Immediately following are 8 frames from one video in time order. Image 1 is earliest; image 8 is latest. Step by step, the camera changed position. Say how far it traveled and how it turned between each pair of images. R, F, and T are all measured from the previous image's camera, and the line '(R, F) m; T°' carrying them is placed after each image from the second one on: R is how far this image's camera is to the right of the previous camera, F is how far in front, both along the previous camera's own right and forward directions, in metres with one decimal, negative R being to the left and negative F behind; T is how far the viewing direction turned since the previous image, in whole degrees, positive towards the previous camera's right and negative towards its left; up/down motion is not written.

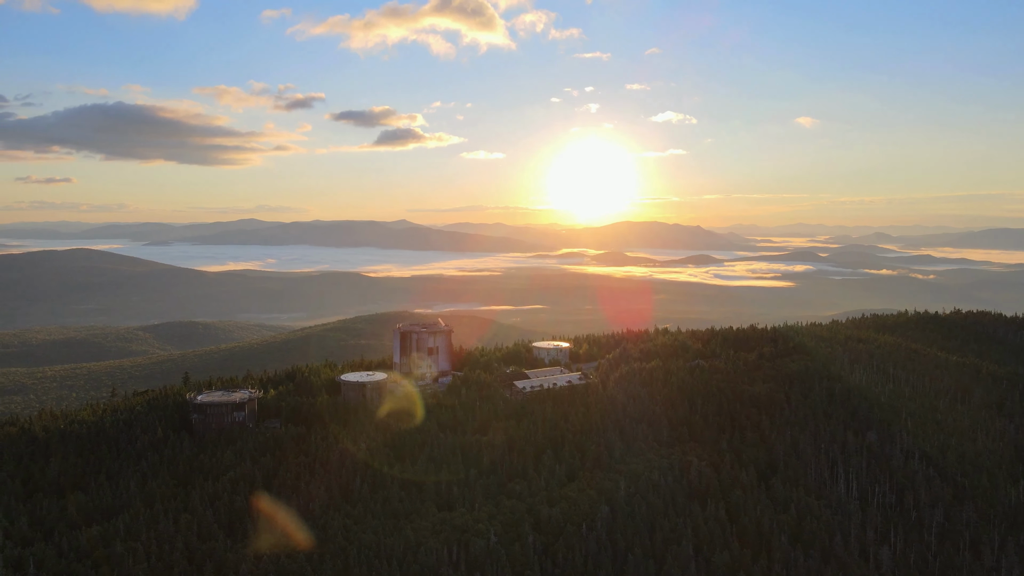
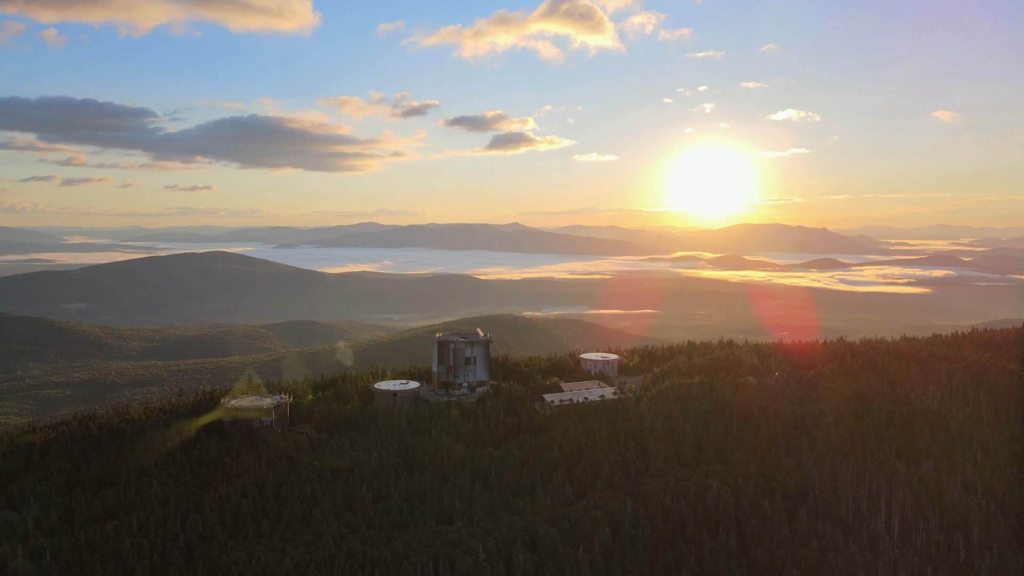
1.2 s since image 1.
(+3.9, +0.5) m; -8°
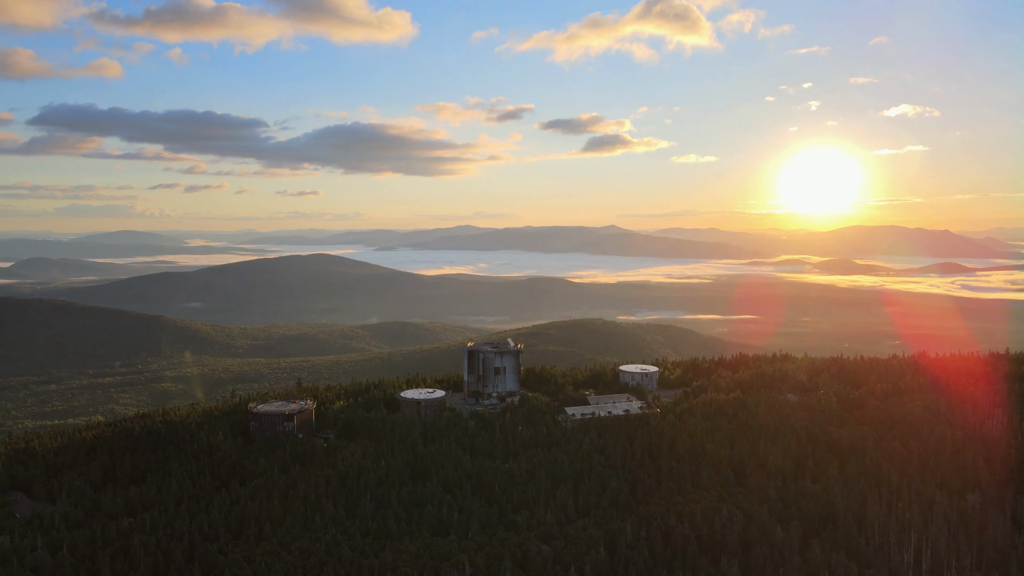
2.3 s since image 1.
(+3.5, +0.3) m; -7°
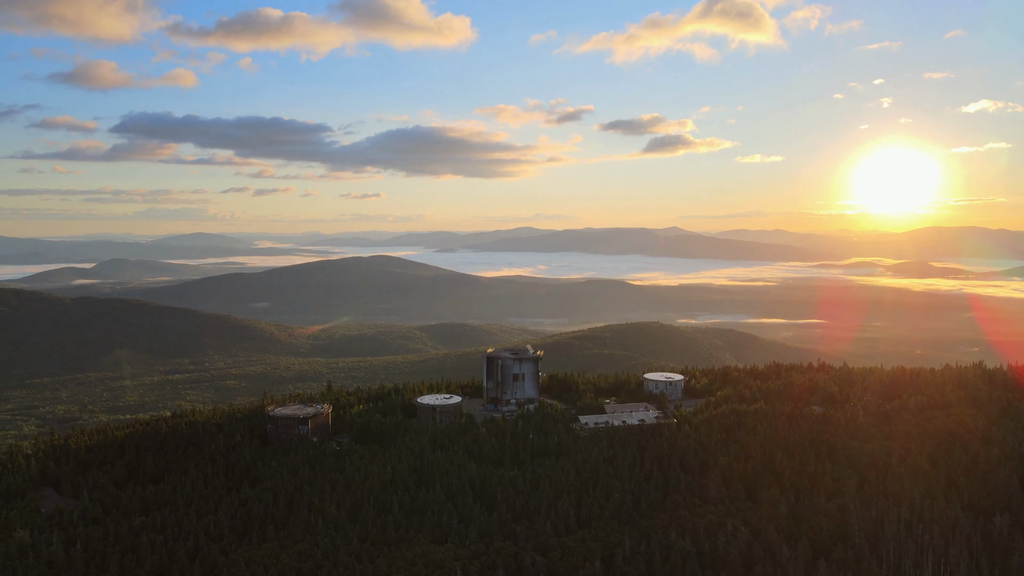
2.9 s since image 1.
(+2.2, +0.2) m; -5°
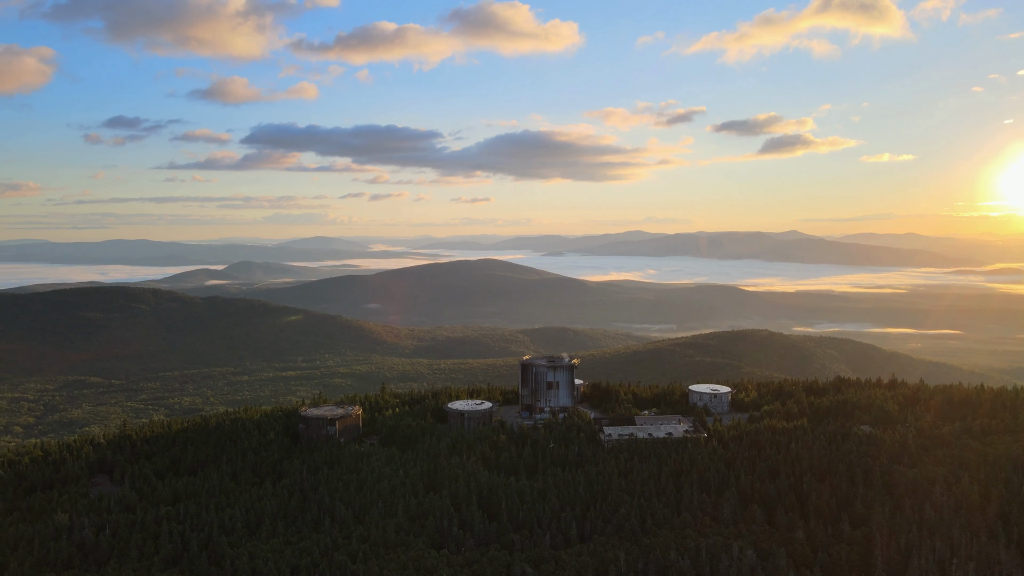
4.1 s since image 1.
(+3.9, +0.4) m; -8°
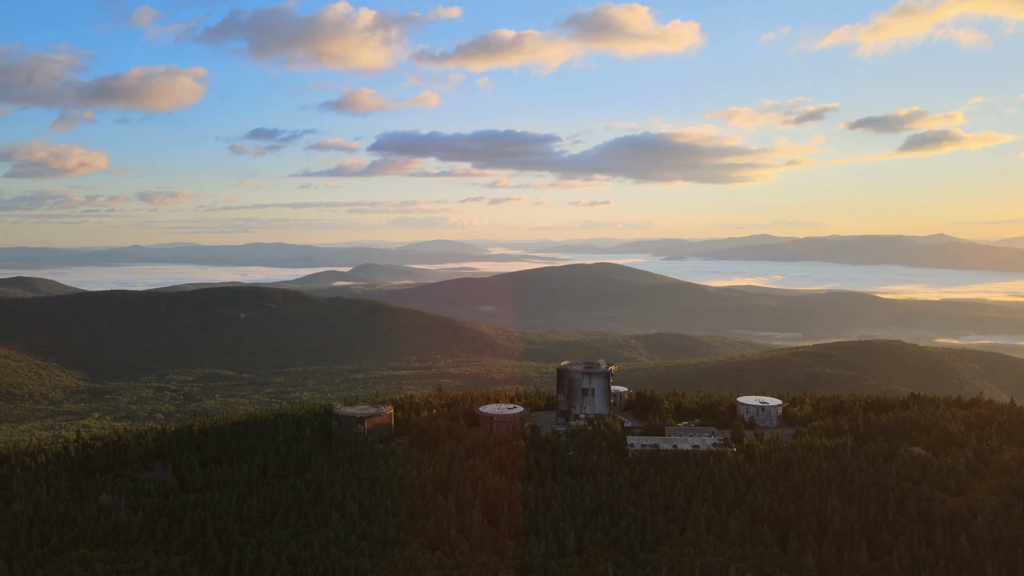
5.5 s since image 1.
(+4.4, +0.4) m; -9°
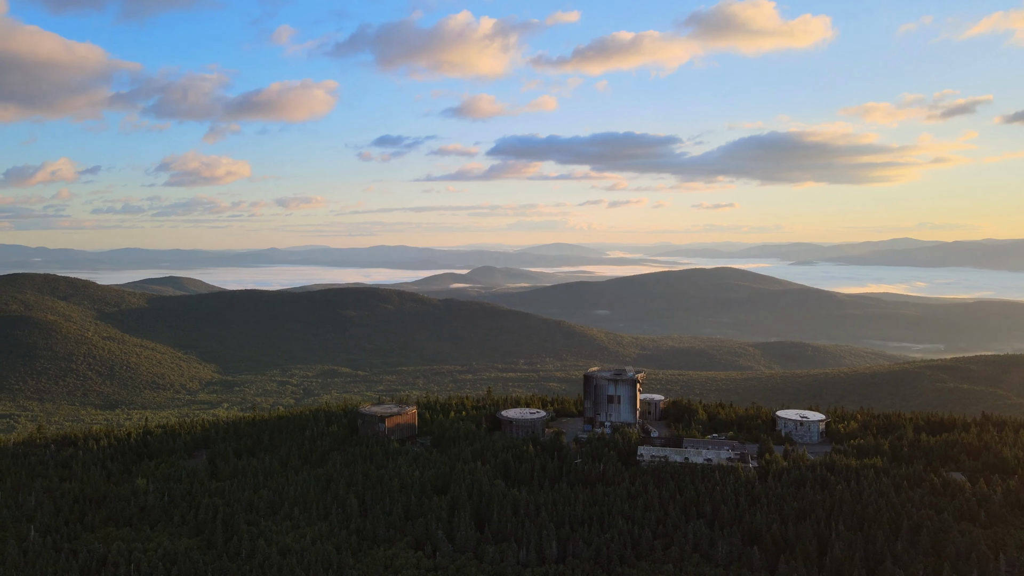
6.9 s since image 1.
(+4.9, +0.5) m; -9°
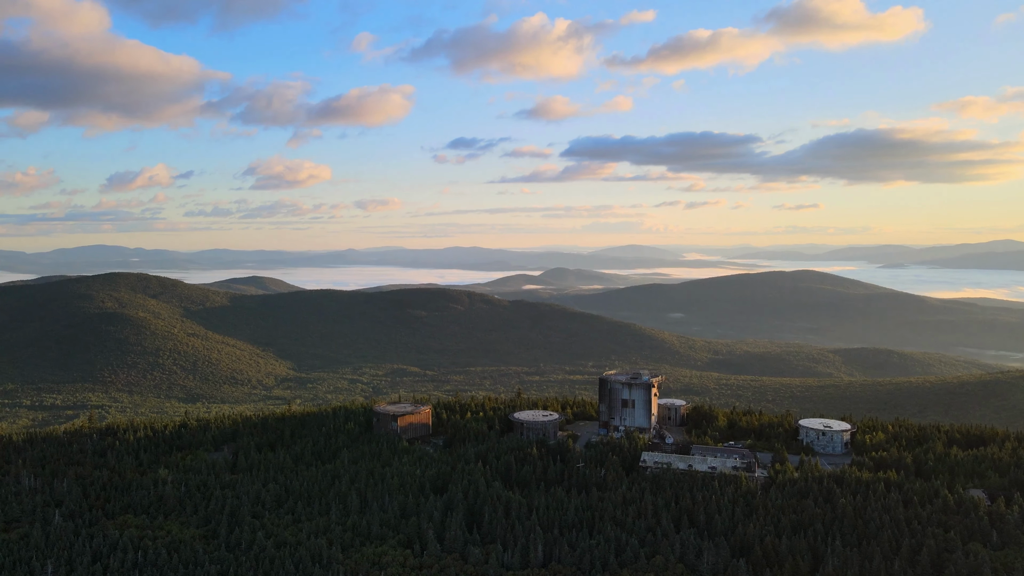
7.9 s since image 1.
(+3.1, +0.2) m; -6°
